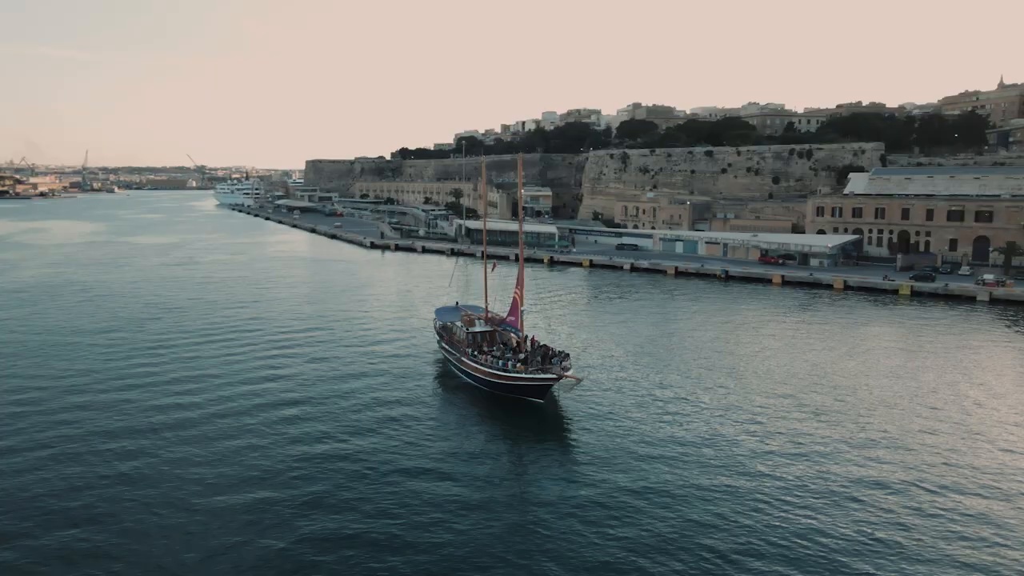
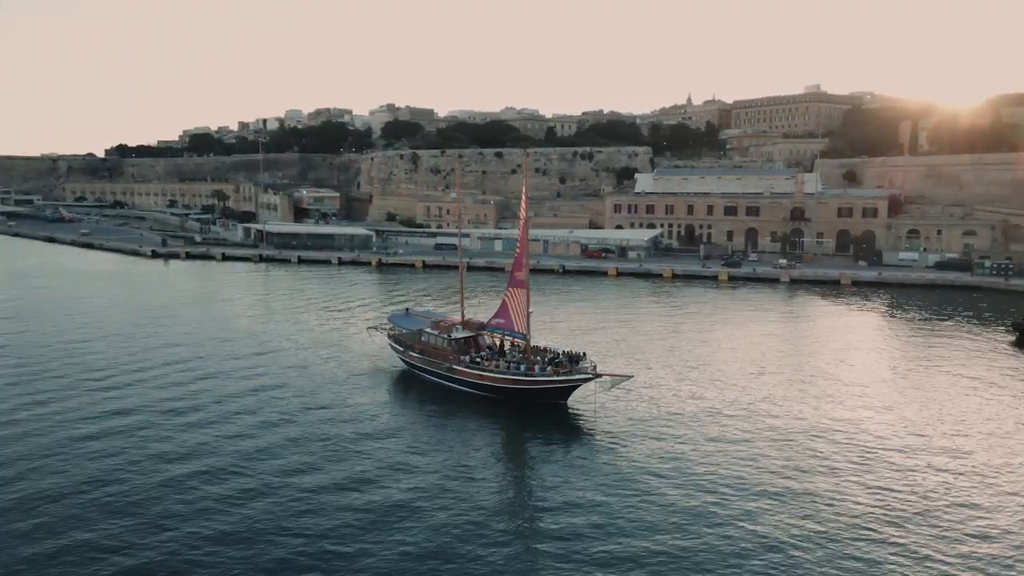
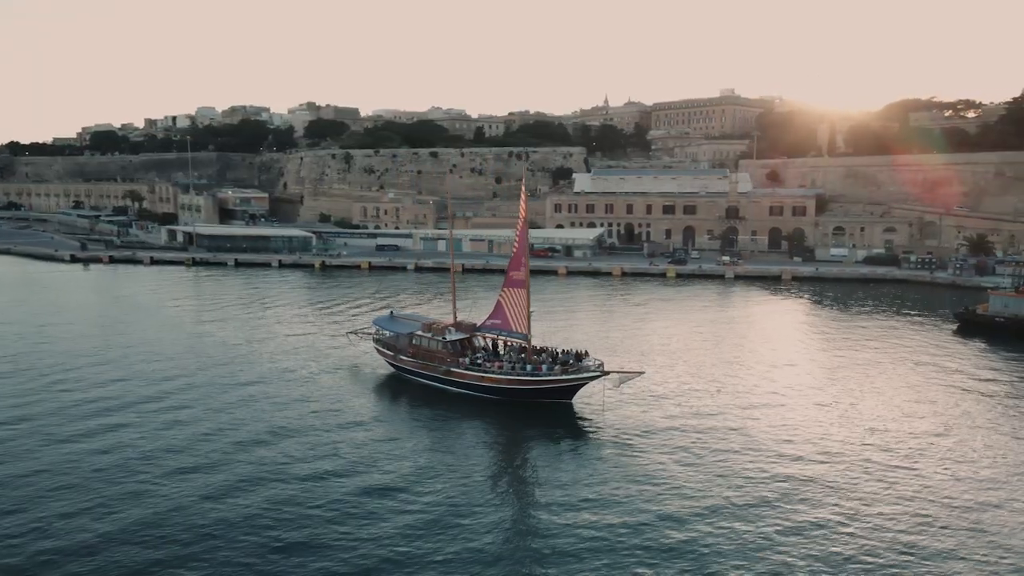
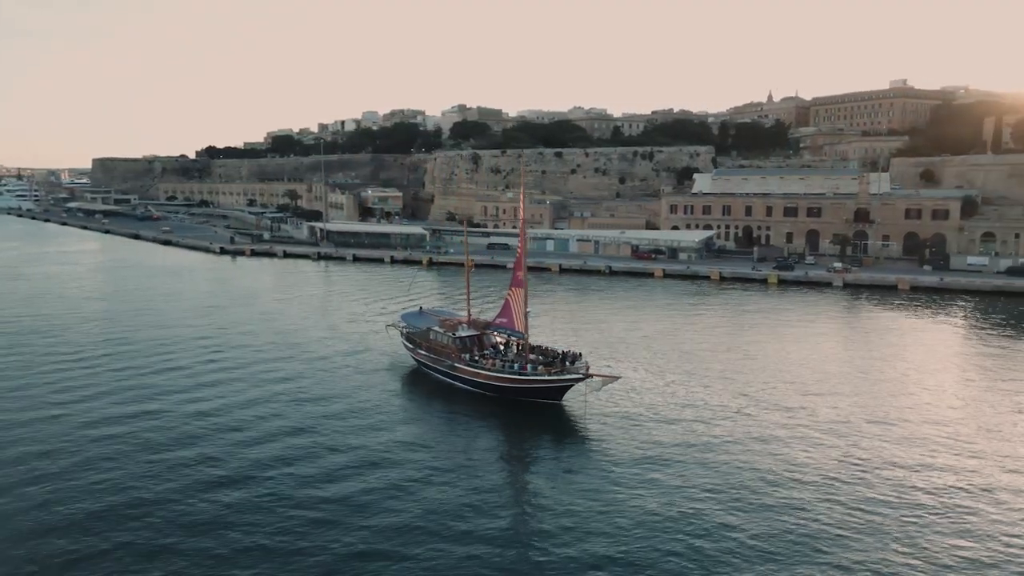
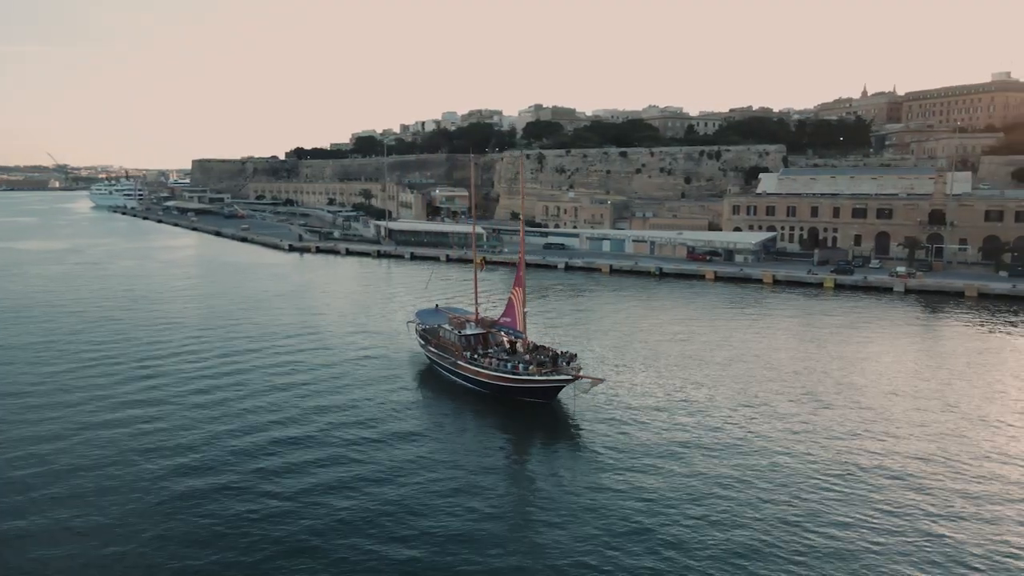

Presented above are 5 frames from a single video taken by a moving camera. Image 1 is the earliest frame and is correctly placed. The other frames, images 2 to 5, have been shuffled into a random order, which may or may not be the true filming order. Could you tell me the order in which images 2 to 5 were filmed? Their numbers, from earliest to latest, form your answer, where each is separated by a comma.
5, 4, 2, 3
